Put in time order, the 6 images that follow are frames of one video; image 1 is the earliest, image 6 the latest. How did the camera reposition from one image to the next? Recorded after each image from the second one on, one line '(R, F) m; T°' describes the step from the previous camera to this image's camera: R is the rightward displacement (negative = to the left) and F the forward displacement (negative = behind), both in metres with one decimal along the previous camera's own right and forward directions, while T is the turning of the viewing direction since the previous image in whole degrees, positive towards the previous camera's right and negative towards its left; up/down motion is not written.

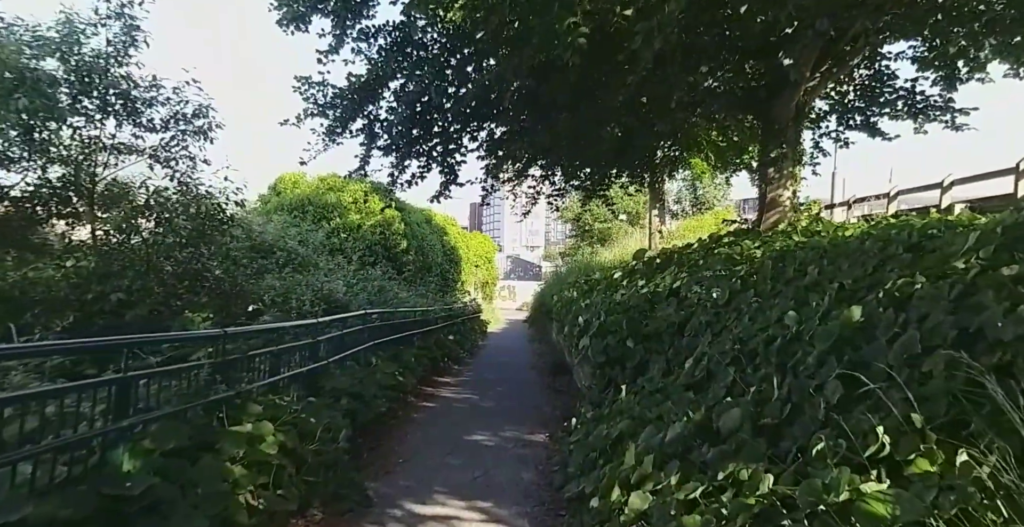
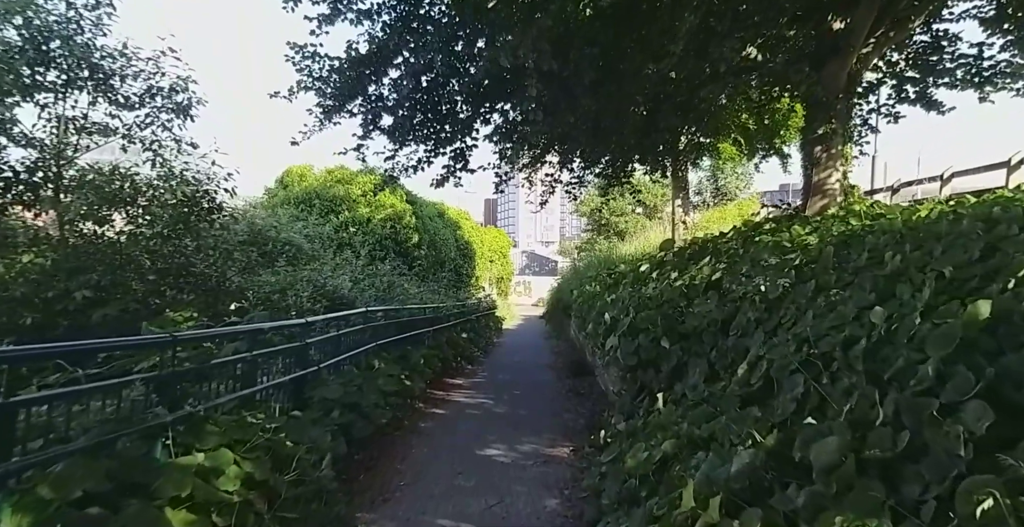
(0.0, +0.5) m; -1°
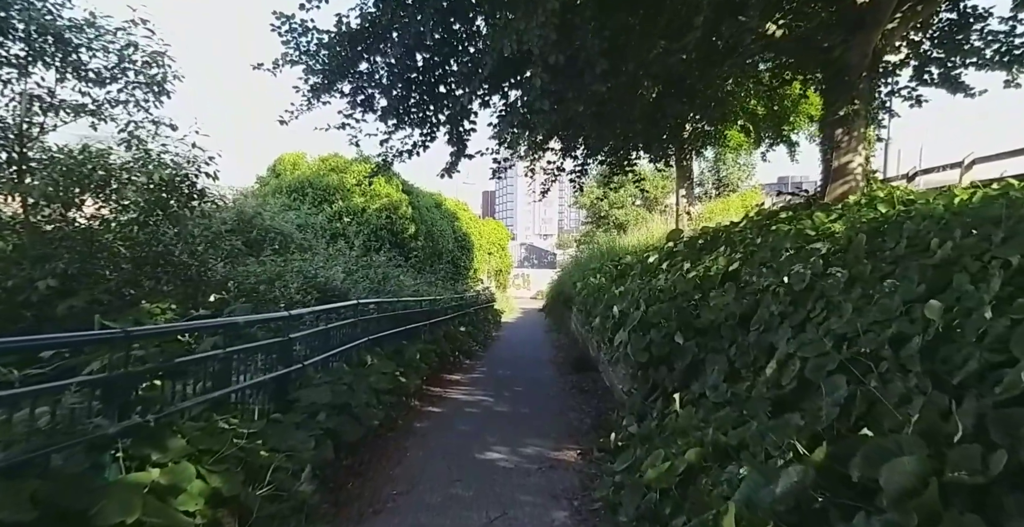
(0.0, +0.3) m; 0°
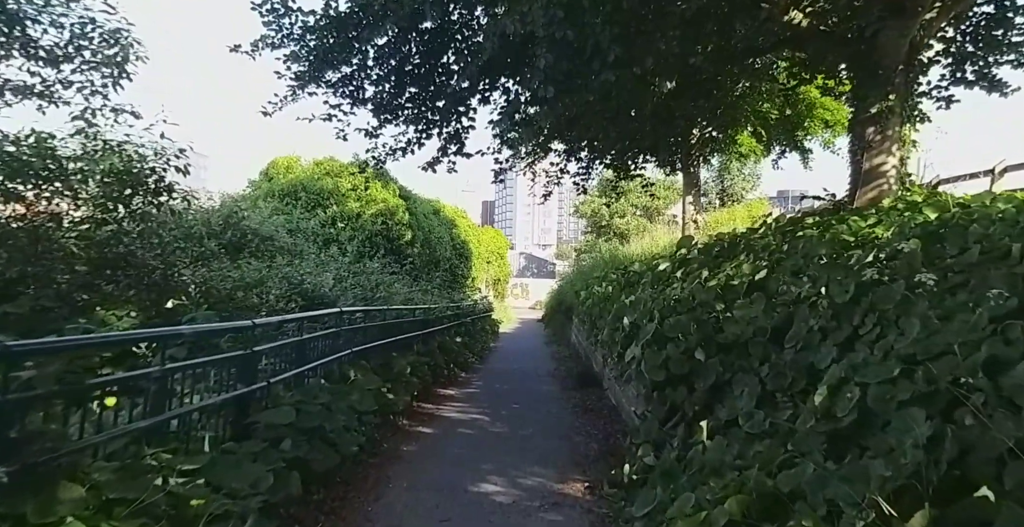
(0.0, +0.4) m; 0°
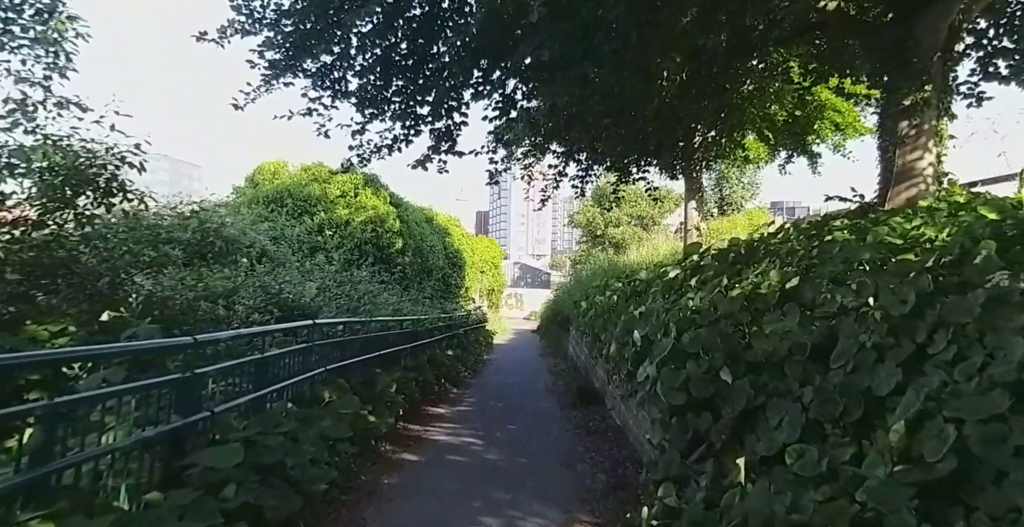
(0.0, +0.4) m; +1°
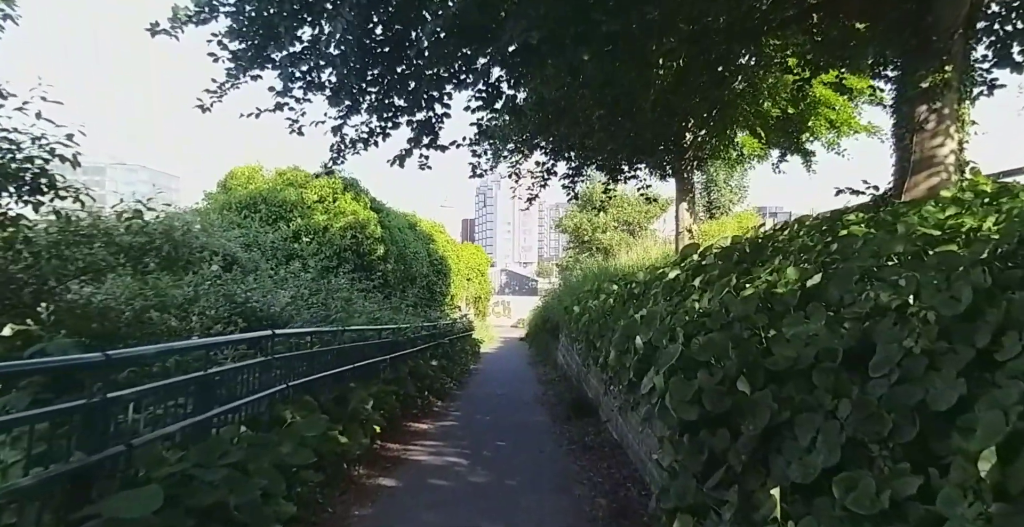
(0.0, +0.4) m; +1°
